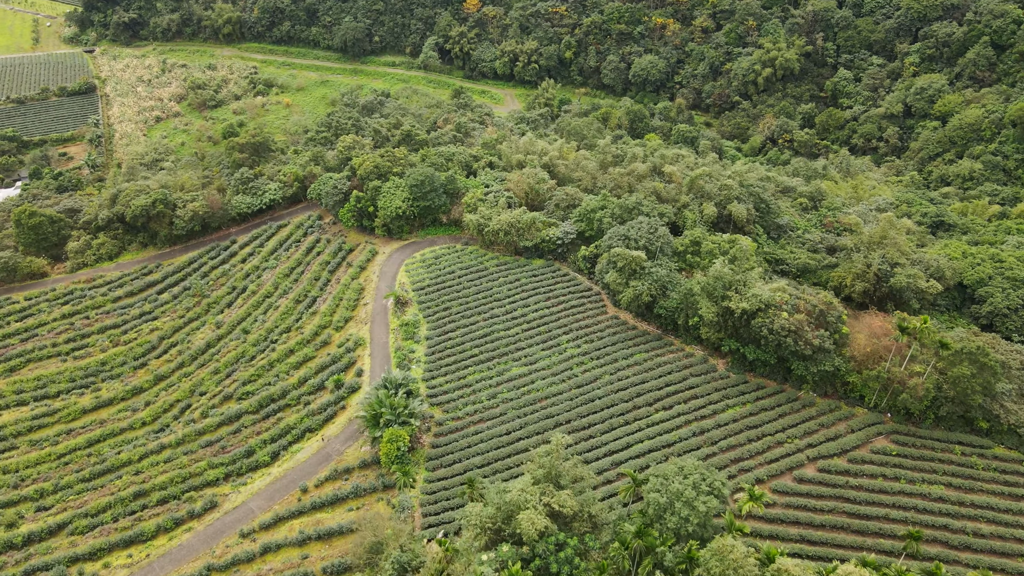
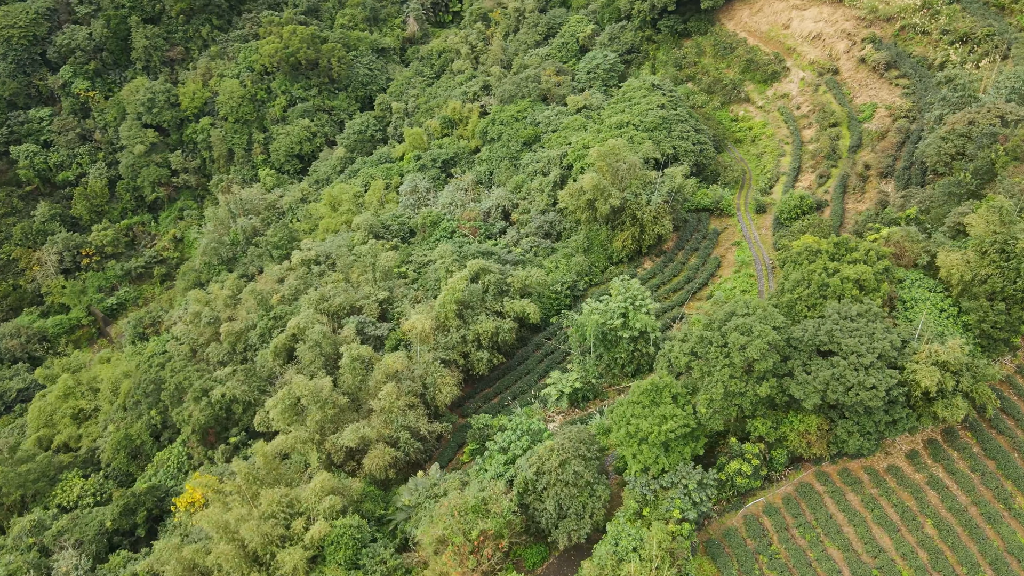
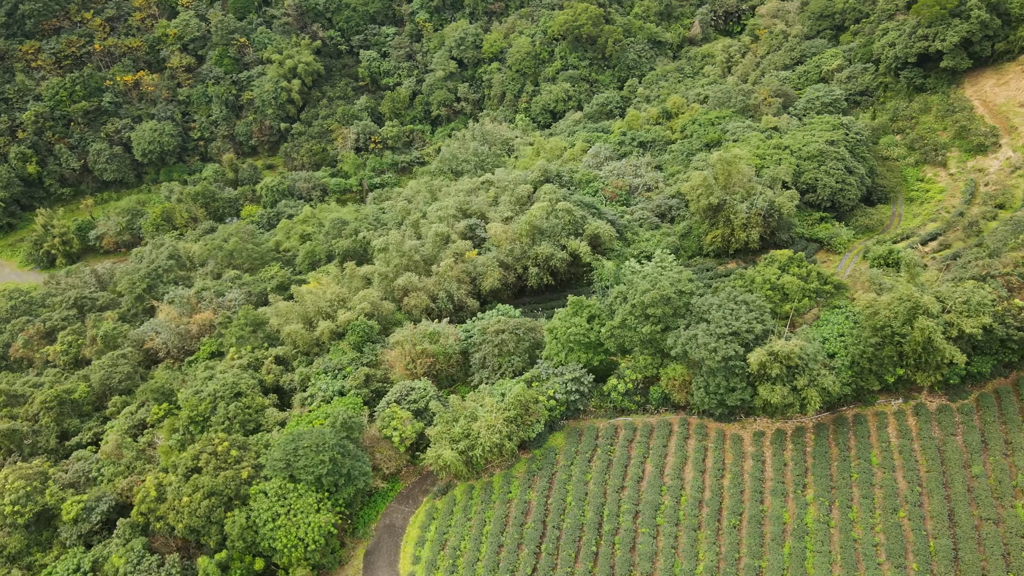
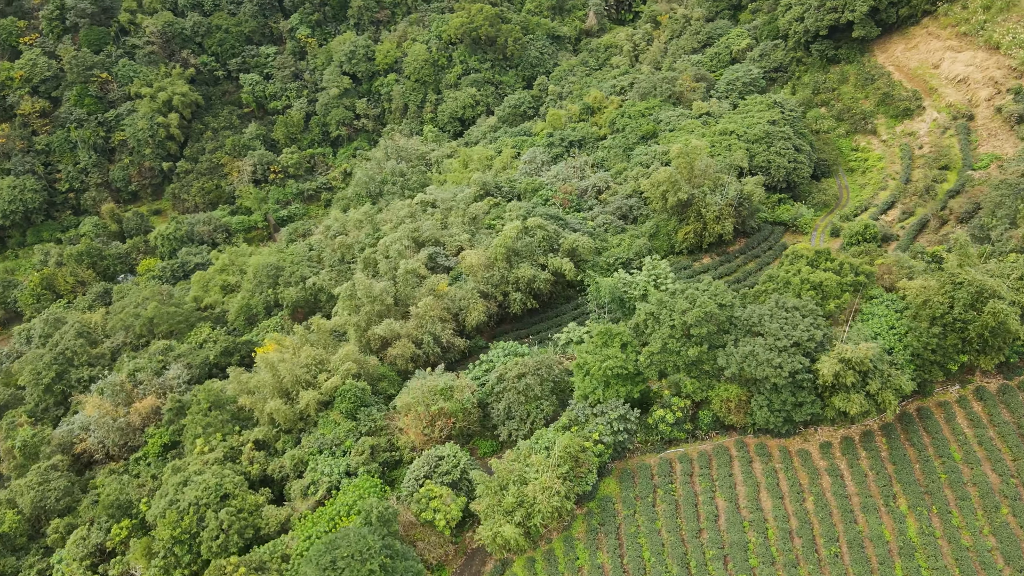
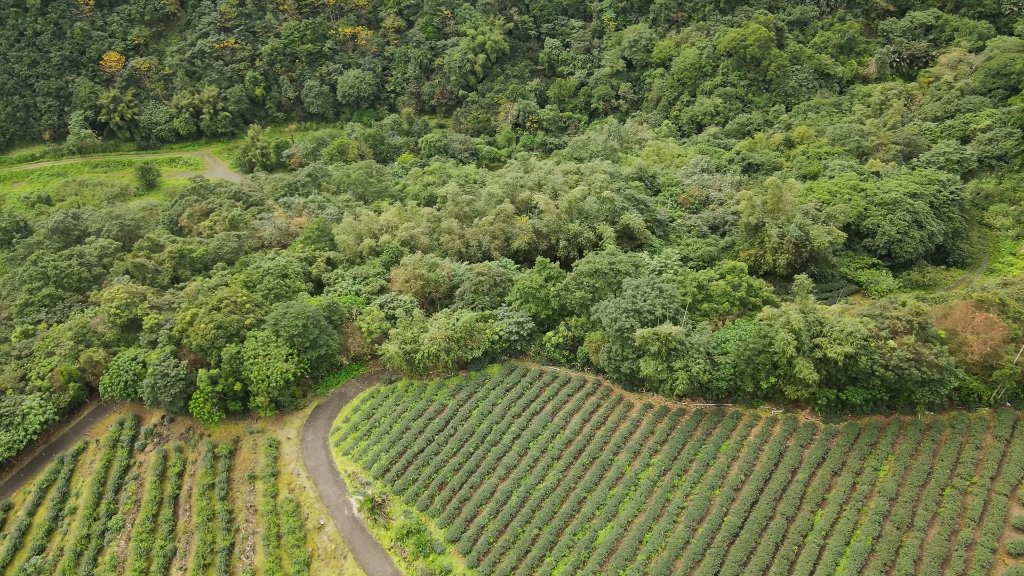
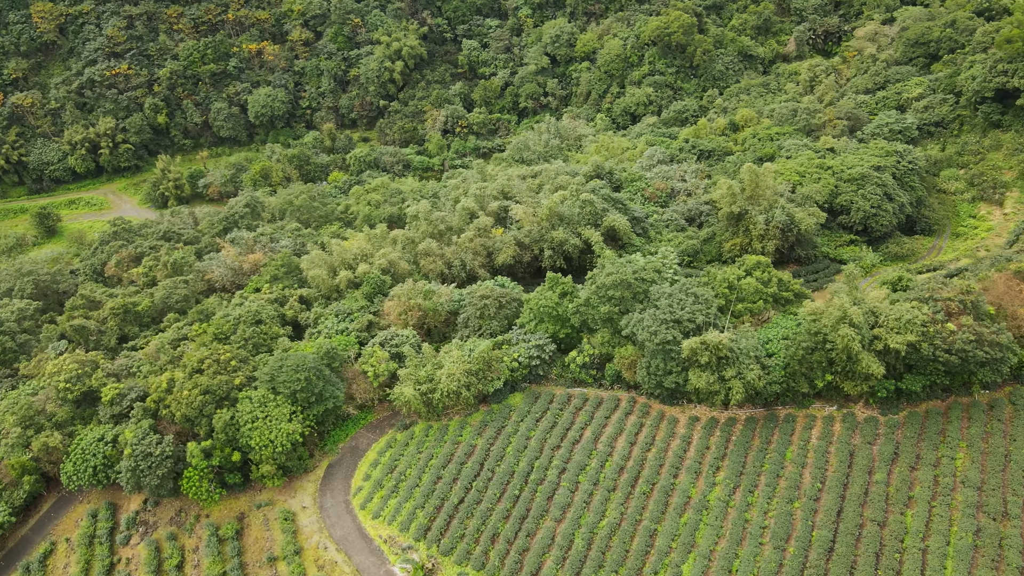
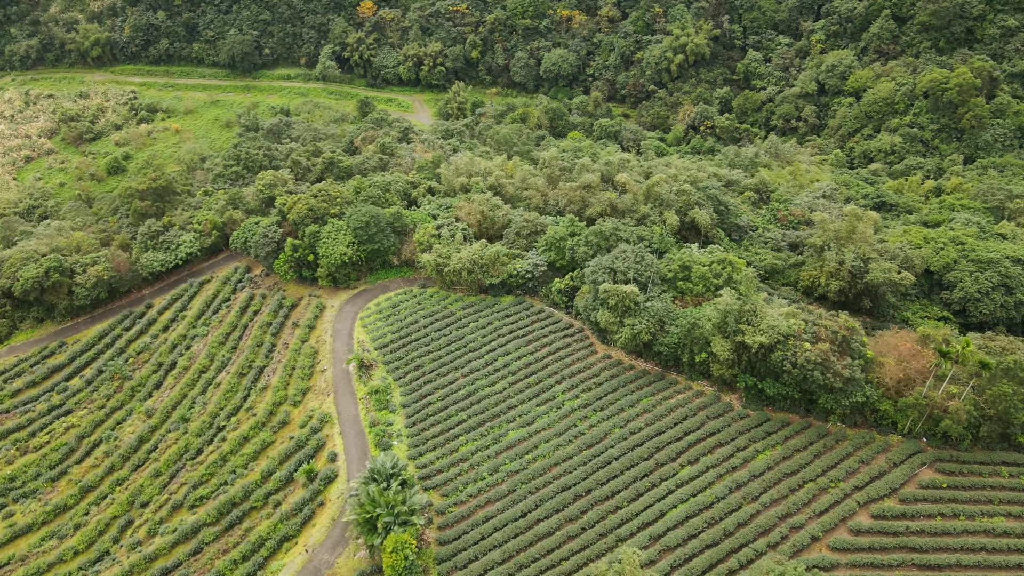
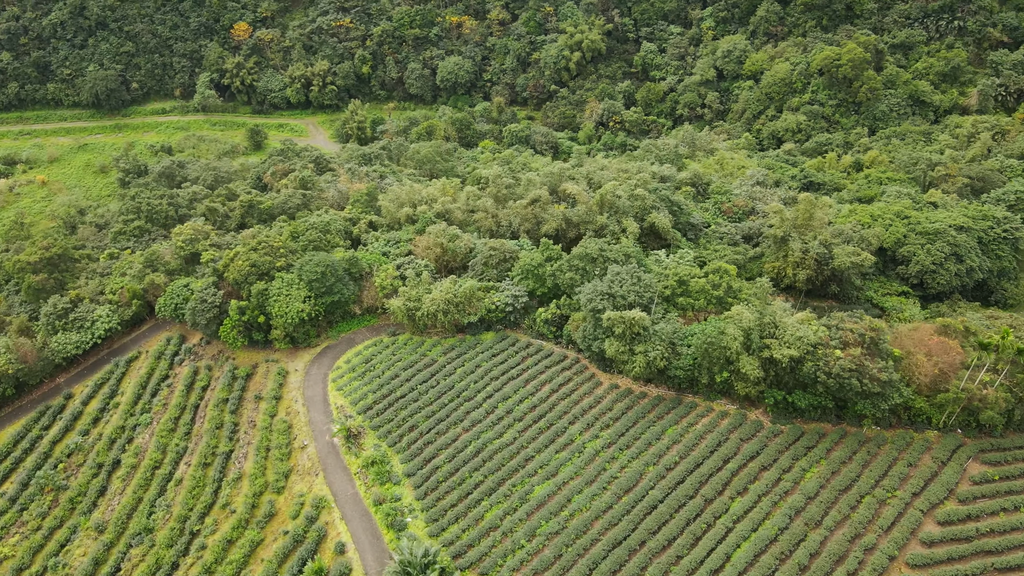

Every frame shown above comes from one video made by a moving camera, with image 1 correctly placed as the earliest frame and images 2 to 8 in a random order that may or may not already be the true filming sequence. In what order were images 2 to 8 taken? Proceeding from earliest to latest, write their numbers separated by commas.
7, 8, 5, 6, 3, 4, 2
